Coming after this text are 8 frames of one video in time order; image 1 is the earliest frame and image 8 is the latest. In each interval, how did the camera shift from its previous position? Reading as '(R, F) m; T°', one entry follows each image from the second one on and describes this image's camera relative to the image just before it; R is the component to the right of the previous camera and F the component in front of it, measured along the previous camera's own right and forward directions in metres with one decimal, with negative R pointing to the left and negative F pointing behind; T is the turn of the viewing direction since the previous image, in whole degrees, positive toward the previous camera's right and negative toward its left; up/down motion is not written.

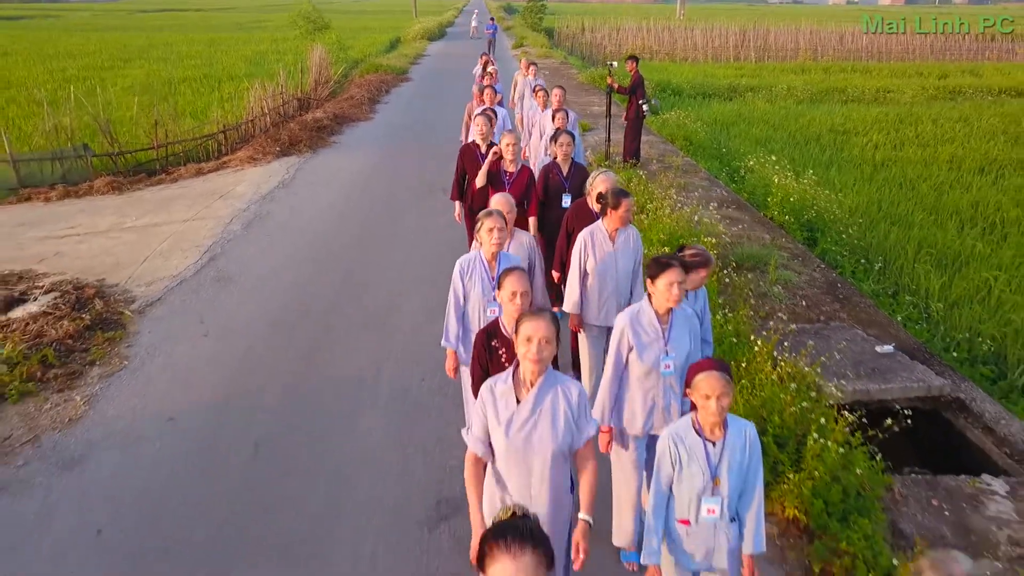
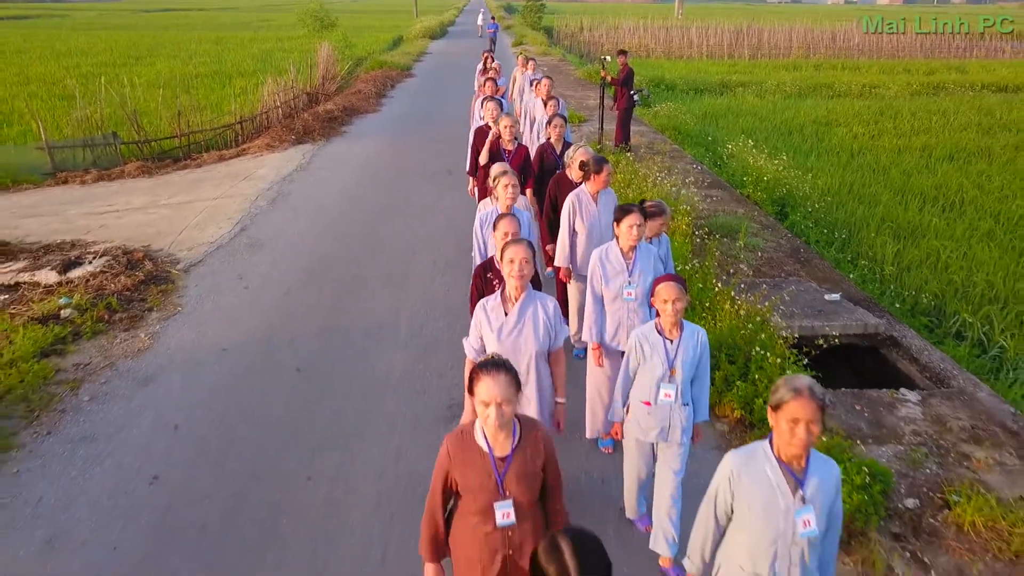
(0.0, -0.8) m; 0°
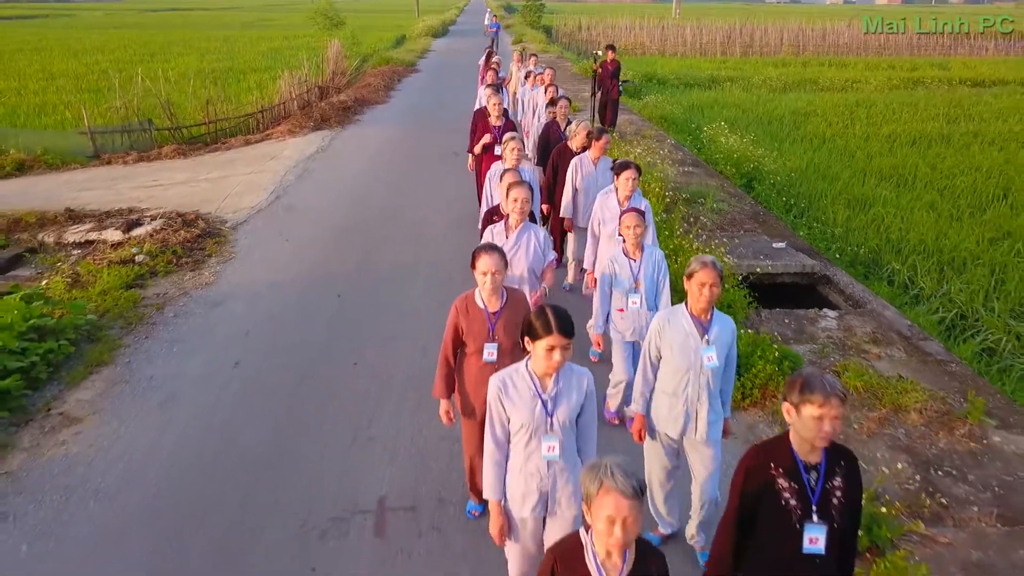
(0.0, -1.2) m; 0°
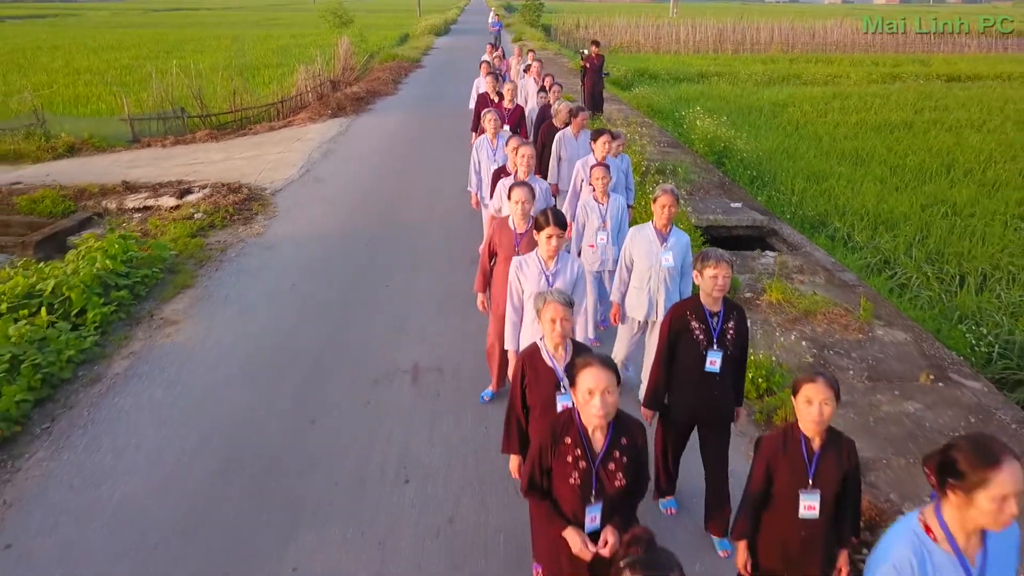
(0.0, -1.3) m; 0°
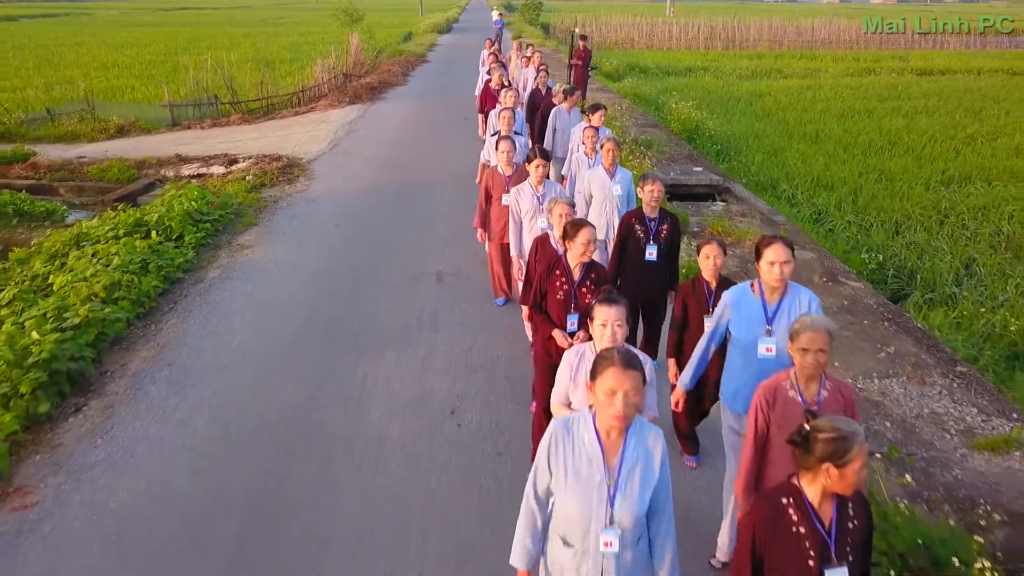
(0.0, -1.7) m; 0°
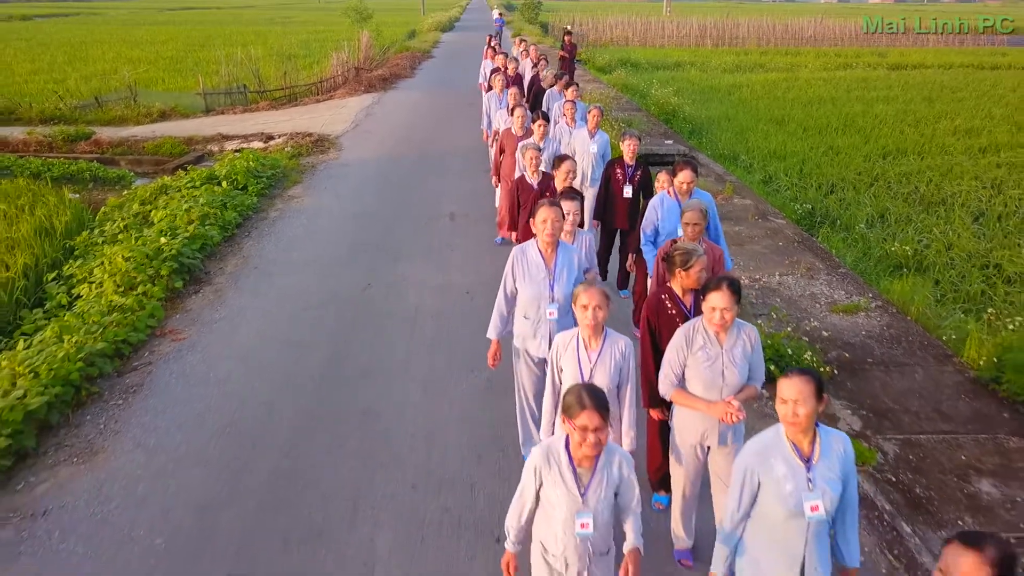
(0.0, -1.8) m; 0°
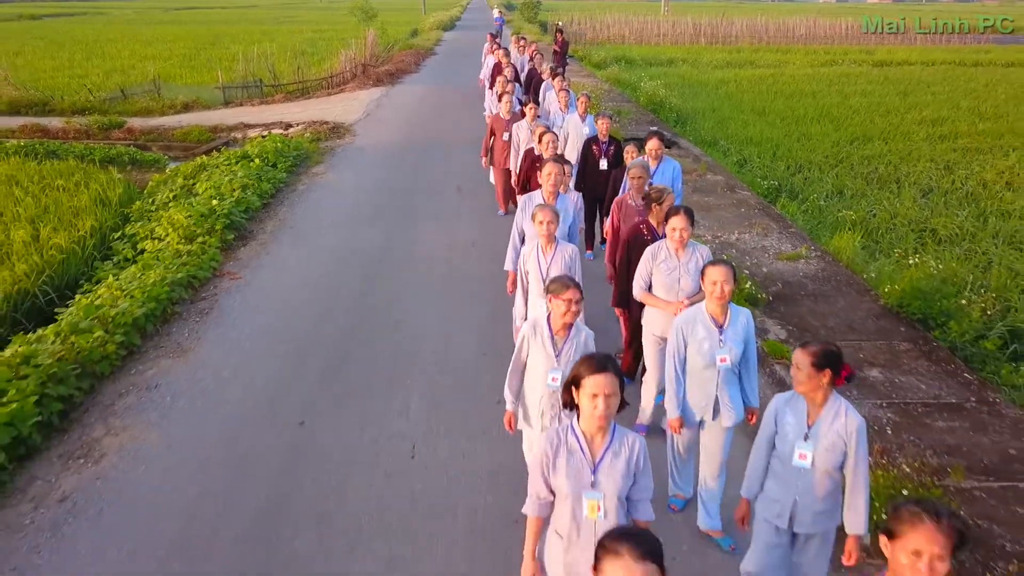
(0.0, -1.2) m; 0°
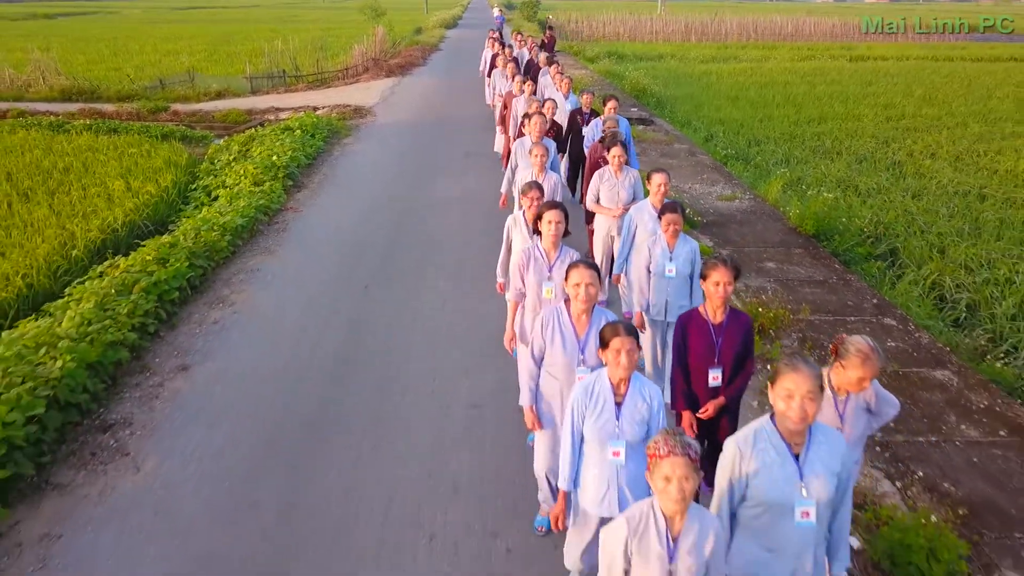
(0.0, -2.0) m; 0°
